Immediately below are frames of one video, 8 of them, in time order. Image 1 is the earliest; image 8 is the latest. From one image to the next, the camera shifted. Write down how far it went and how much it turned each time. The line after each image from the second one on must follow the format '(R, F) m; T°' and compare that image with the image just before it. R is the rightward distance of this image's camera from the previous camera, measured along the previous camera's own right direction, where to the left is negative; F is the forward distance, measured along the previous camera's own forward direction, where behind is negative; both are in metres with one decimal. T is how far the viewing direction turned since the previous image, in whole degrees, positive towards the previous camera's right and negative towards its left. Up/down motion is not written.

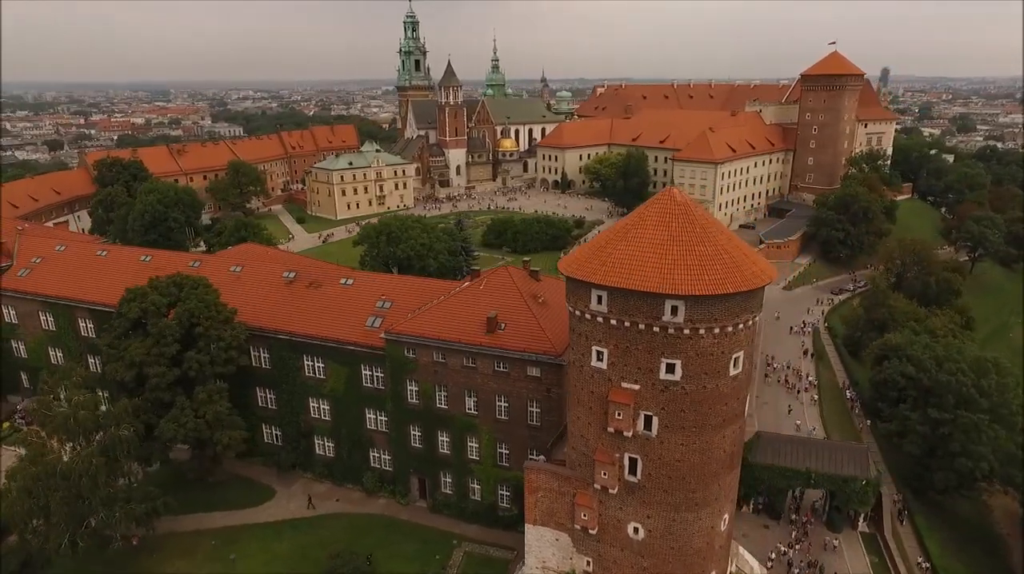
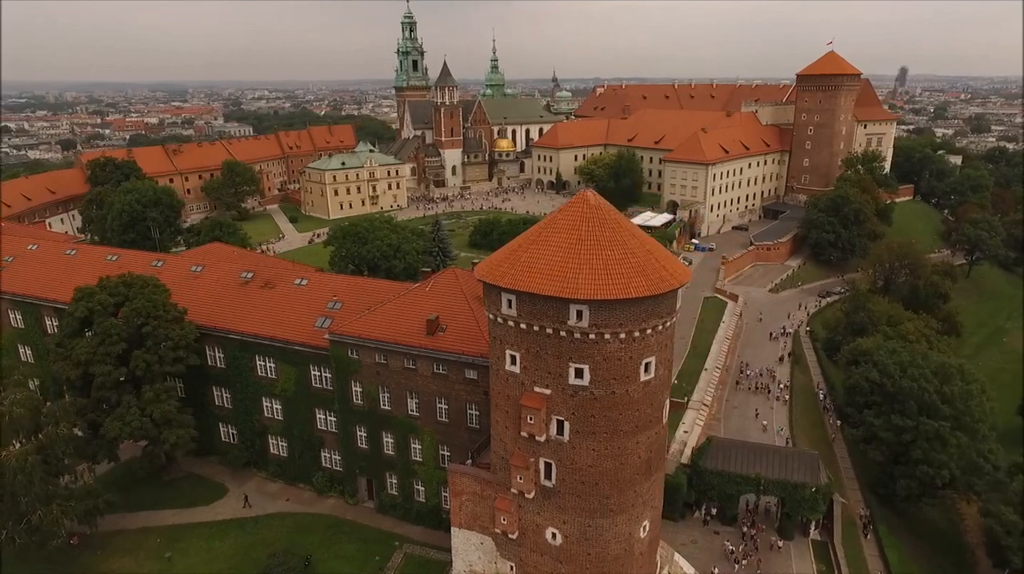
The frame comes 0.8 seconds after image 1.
(+3.2, +0.1) m; -1°
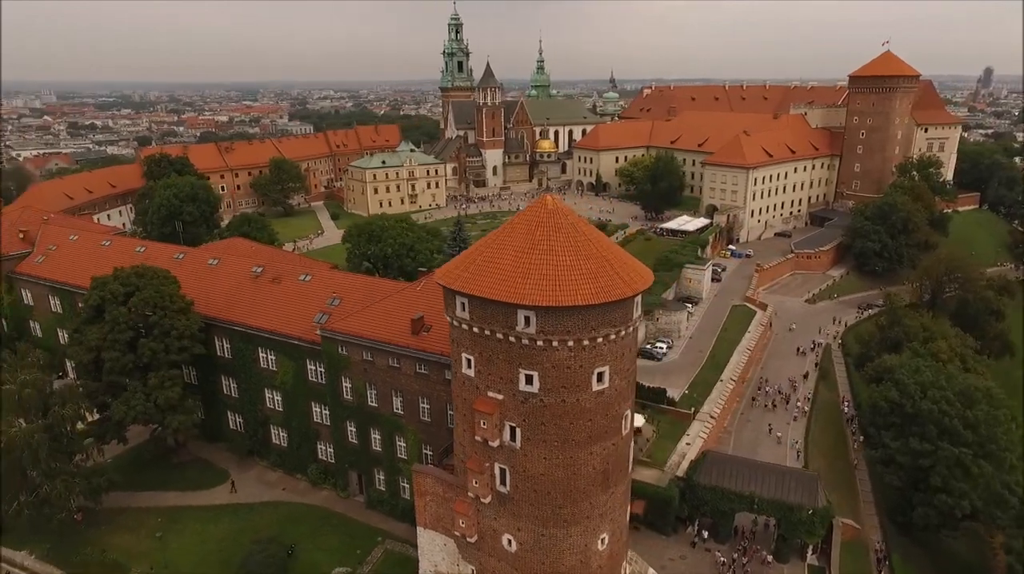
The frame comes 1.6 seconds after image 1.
(+3.1, +0.3) m; -5°
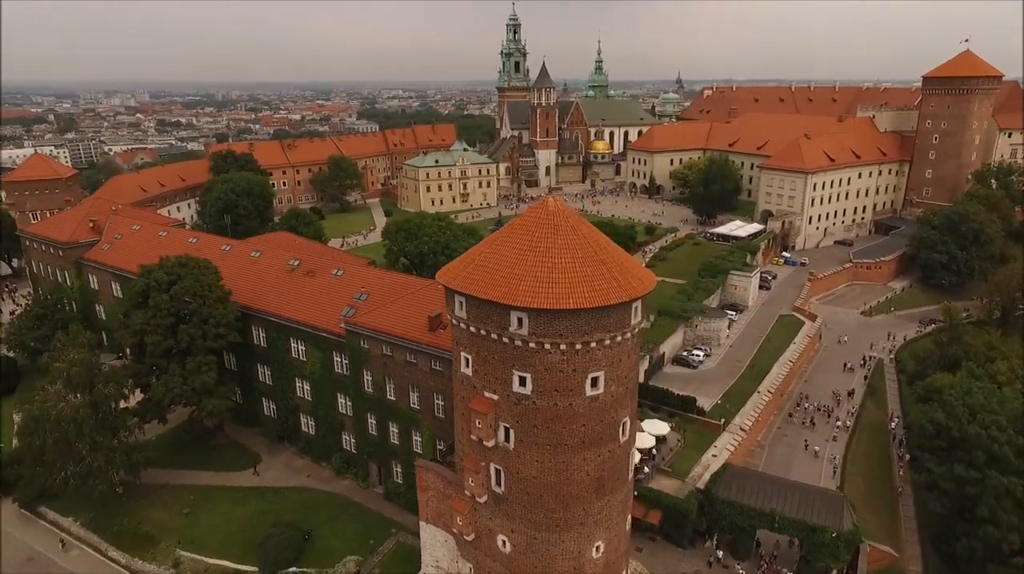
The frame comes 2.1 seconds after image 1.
(+1.9, +0.1) m; -6°
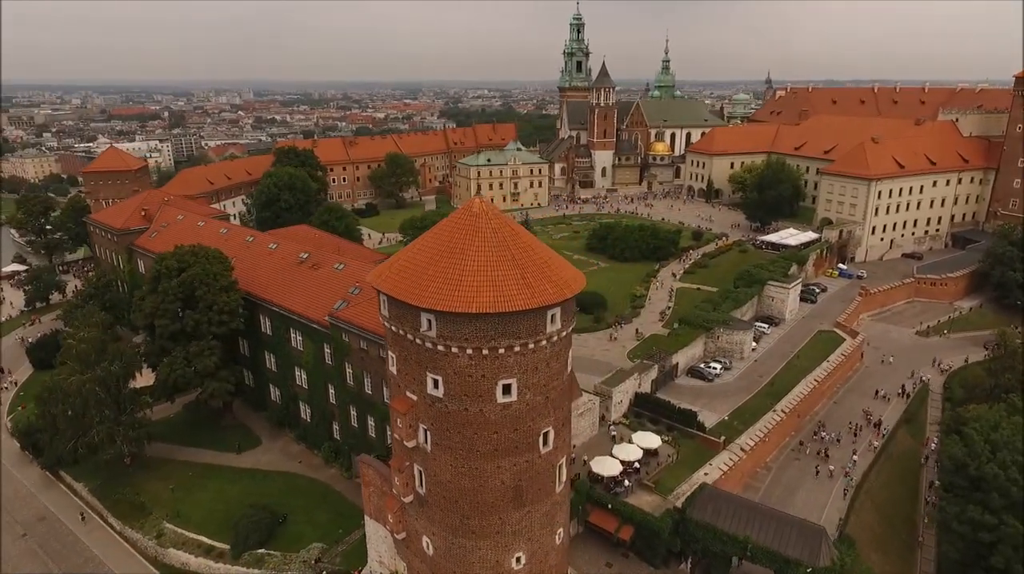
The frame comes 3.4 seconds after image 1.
(+4.7, +0.6) m; -7°
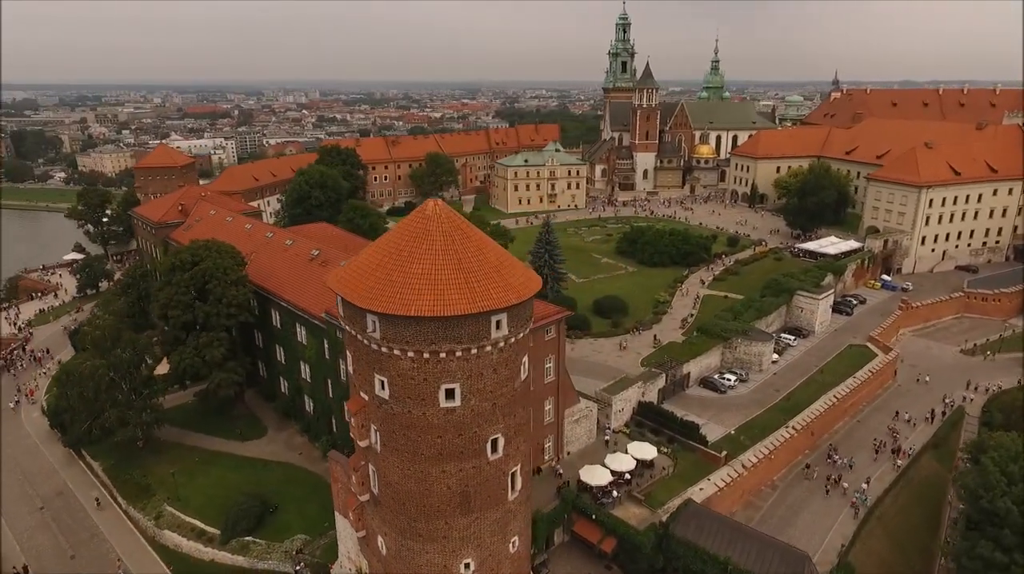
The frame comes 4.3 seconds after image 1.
(+3.1, +0.3) m; -5°
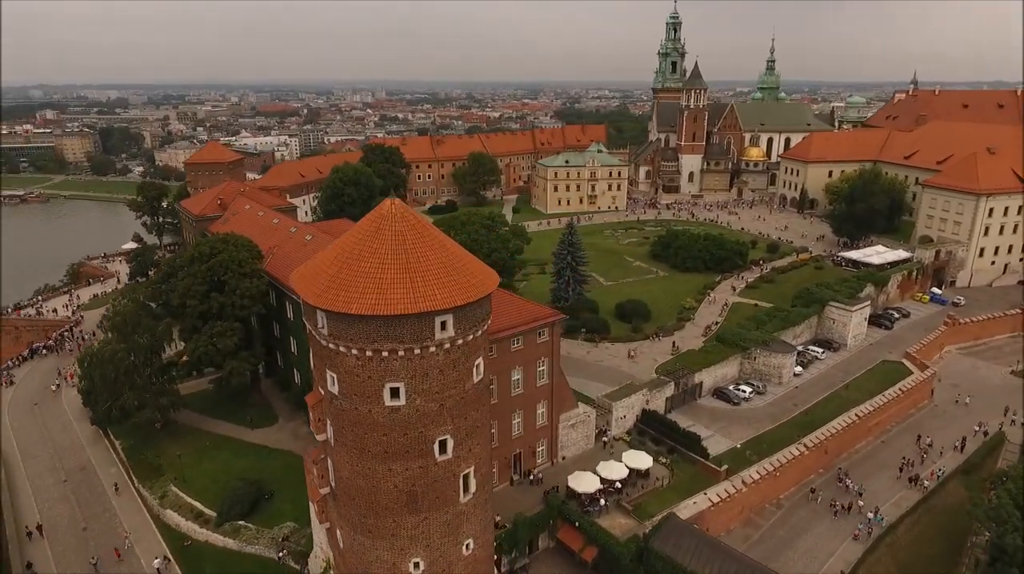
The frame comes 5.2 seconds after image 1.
(+3.1, +0.3) m; -5°
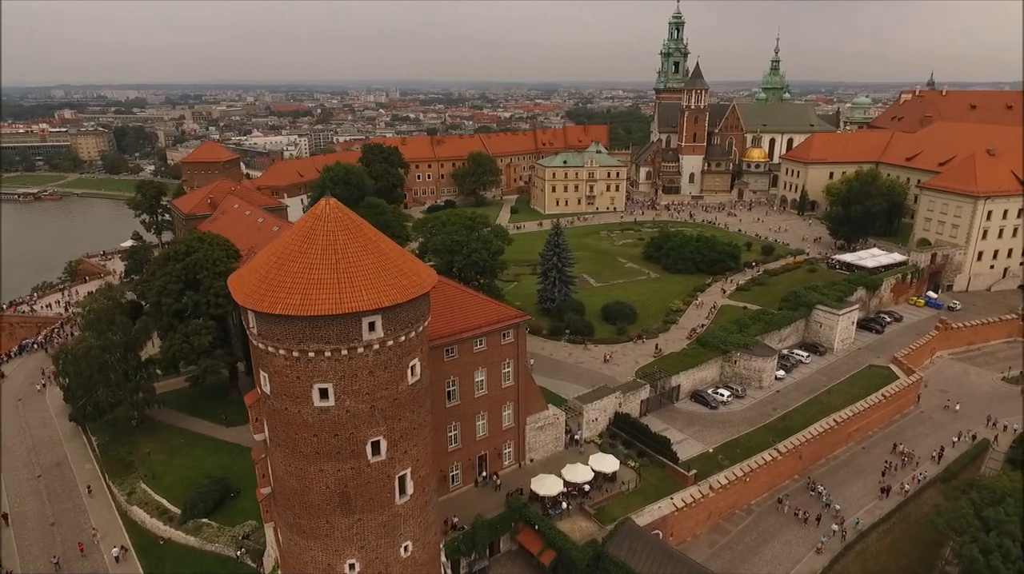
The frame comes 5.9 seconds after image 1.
(+2.3, +0.2) m; -1°
